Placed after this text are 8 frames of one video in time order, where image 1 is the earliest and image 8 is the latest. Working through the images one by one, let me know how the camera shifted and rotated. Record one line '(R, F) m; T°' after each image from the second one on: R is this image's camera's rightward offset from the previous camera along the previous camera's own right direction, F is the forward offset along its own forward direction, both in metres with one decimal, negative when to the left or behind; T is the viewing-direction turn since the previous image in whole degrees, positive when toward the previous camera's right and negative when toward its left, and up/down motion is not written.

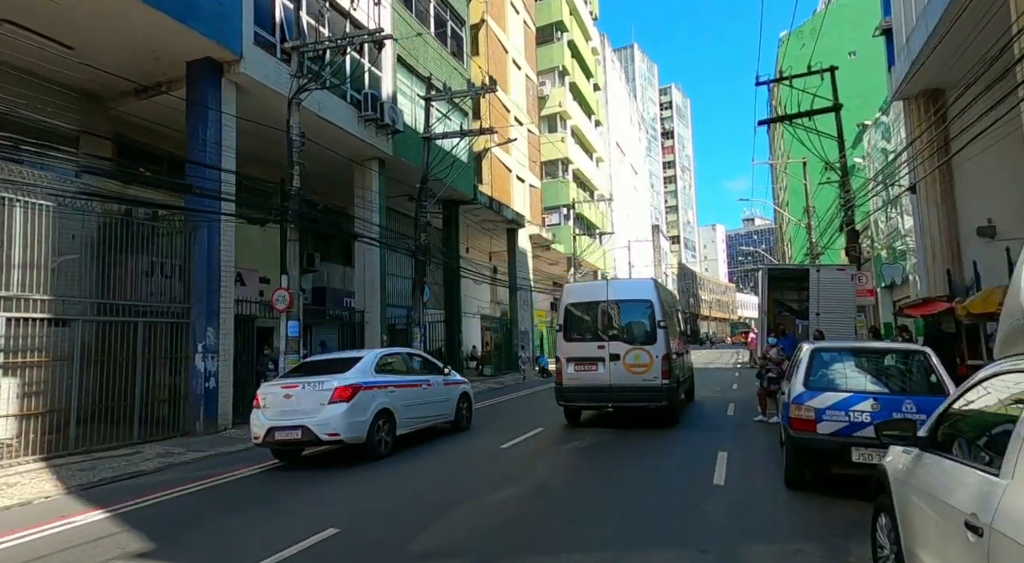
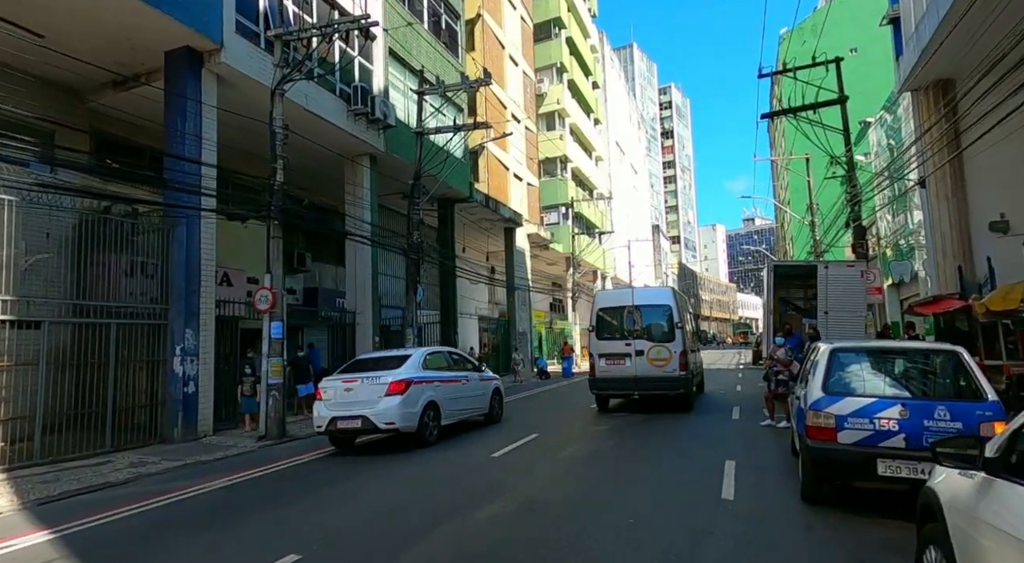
(+0.1, +0.6) m; 0°
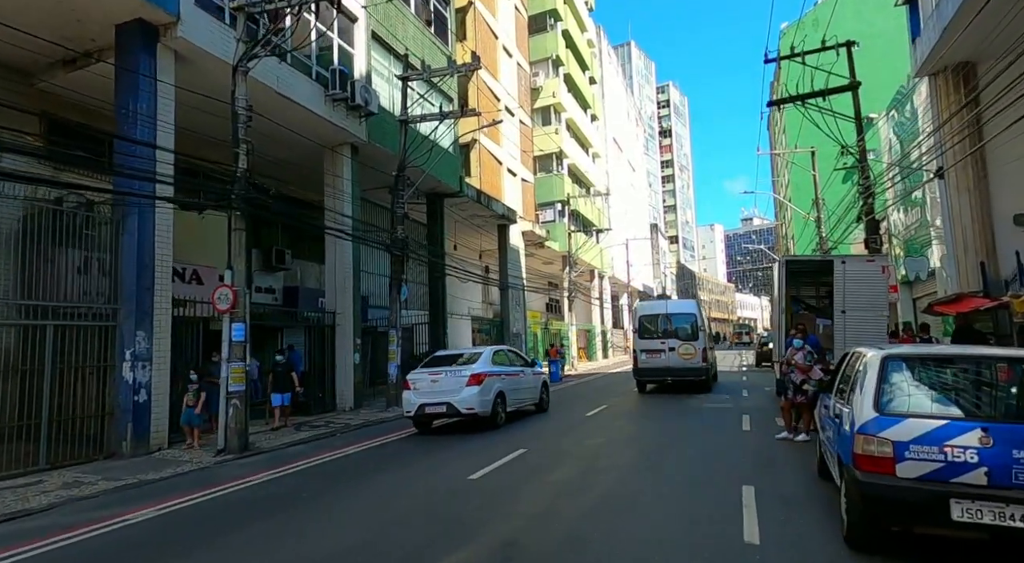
(+0.2, +1.2) m; 0°
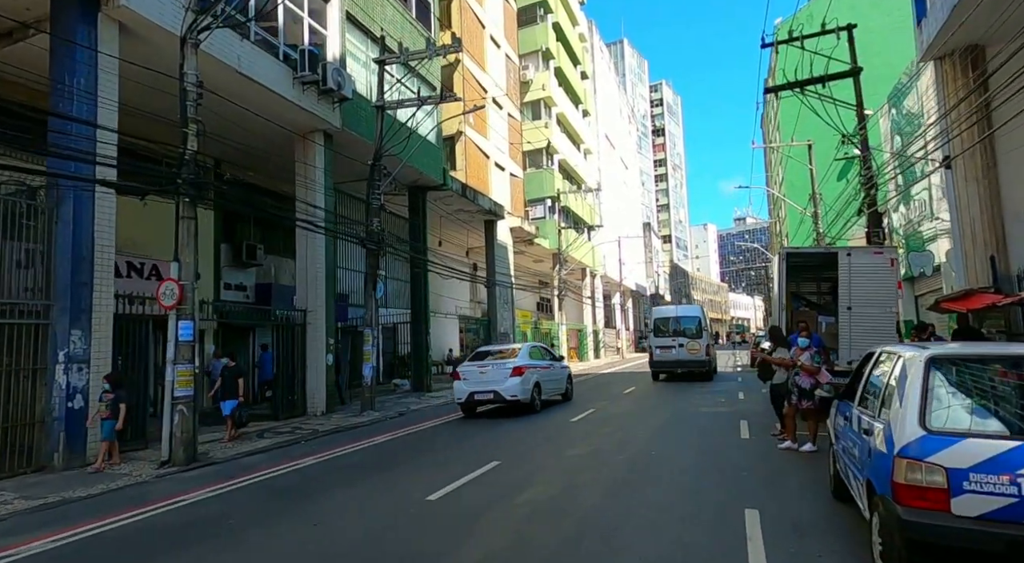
(+0.3, +1.0) m; +1°
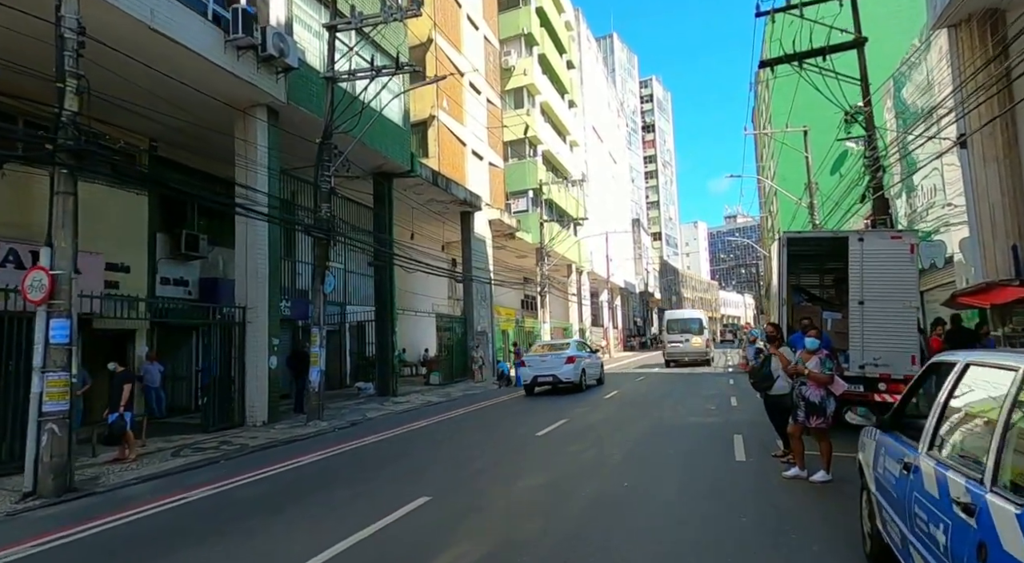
(+0.6, +1.8) m; +1°
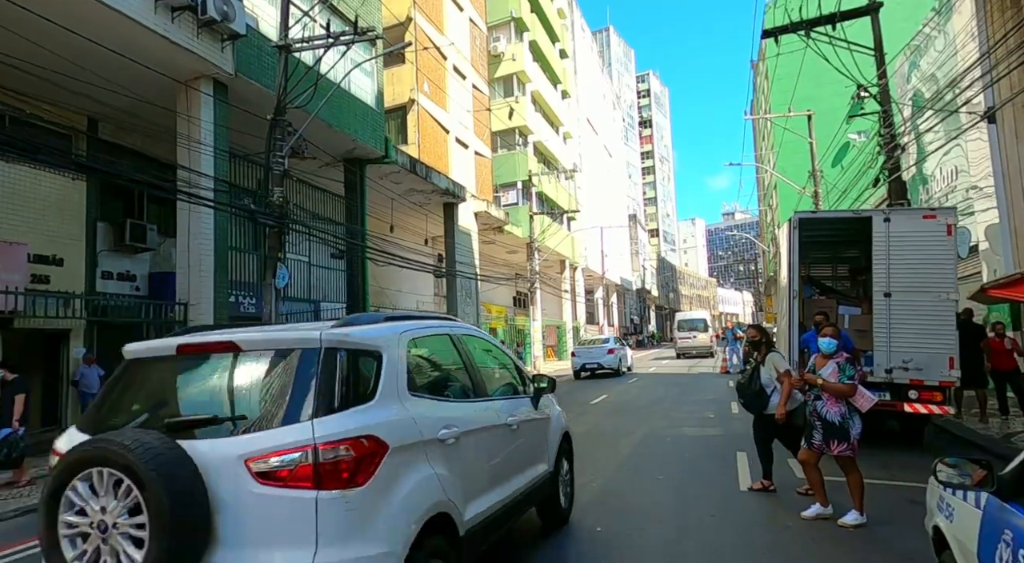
(+0.5, +1.6) m; 0°
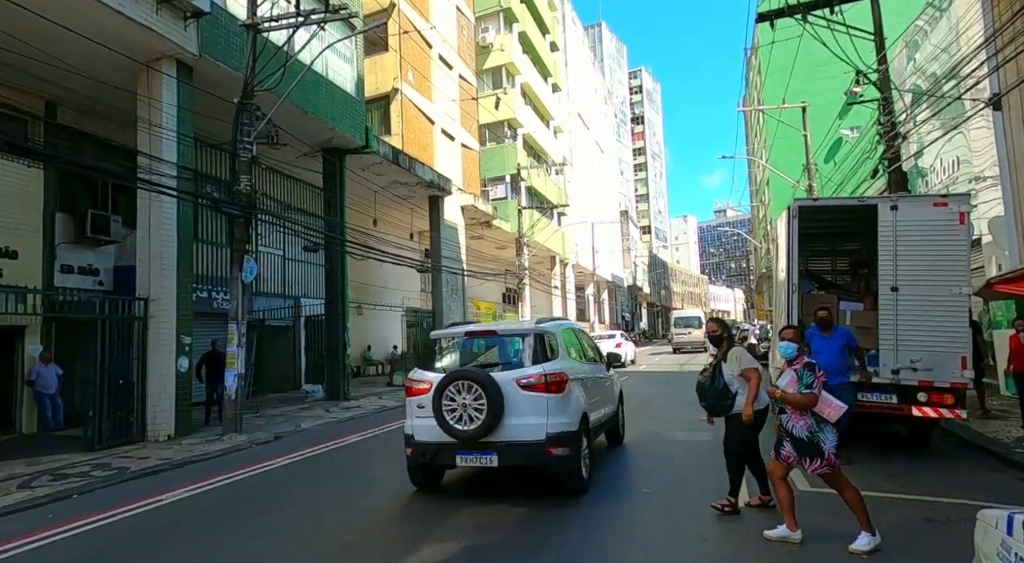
(+0.2, +0.7) m; +1°
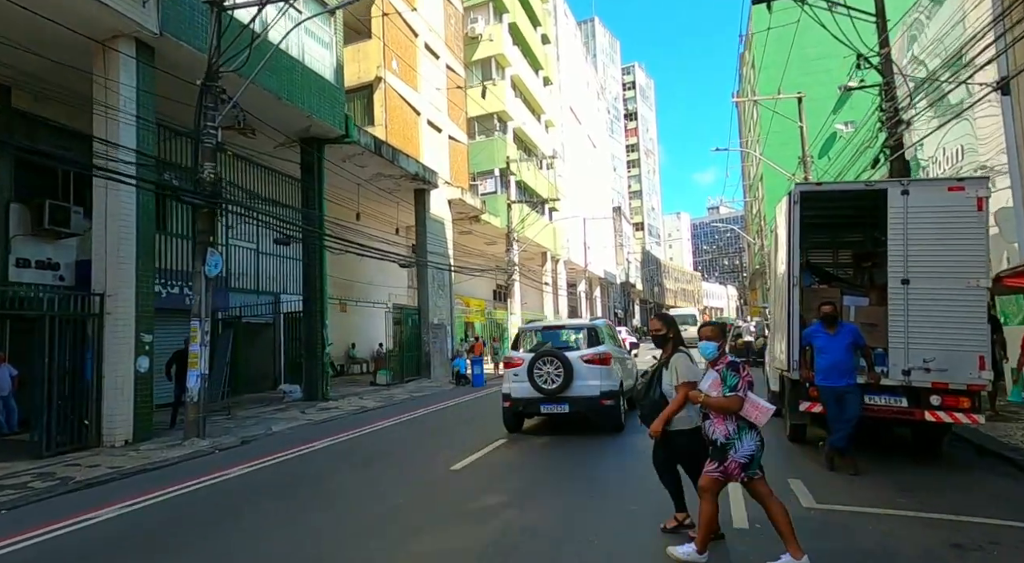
(+0.2, +0.7) m; +1°
